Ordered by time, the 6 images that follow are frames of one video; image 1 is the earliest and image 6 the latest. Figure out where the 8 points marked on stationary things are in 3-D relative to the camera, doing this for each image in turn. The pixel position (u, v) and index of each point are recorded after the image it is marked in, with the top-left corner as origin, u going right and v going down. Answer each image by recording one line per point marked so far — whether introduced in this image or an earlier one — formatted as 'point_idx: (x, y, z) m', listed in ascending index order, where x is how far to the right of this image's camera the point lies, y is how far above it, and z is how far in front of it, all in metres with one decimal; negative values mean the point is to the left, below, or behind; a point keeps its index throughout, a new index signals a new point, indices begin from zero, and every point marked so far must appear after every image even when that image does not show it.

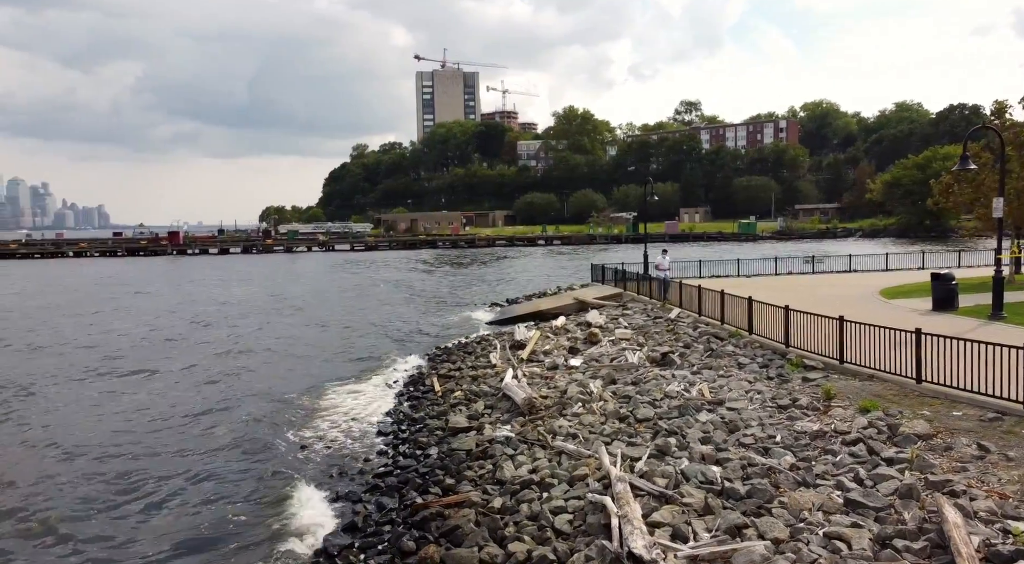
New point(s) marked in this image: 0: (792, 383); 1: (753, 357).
0: (+5.2, -1.9, +14.2) m
1: (+5.2, -1.6, +16.4) m
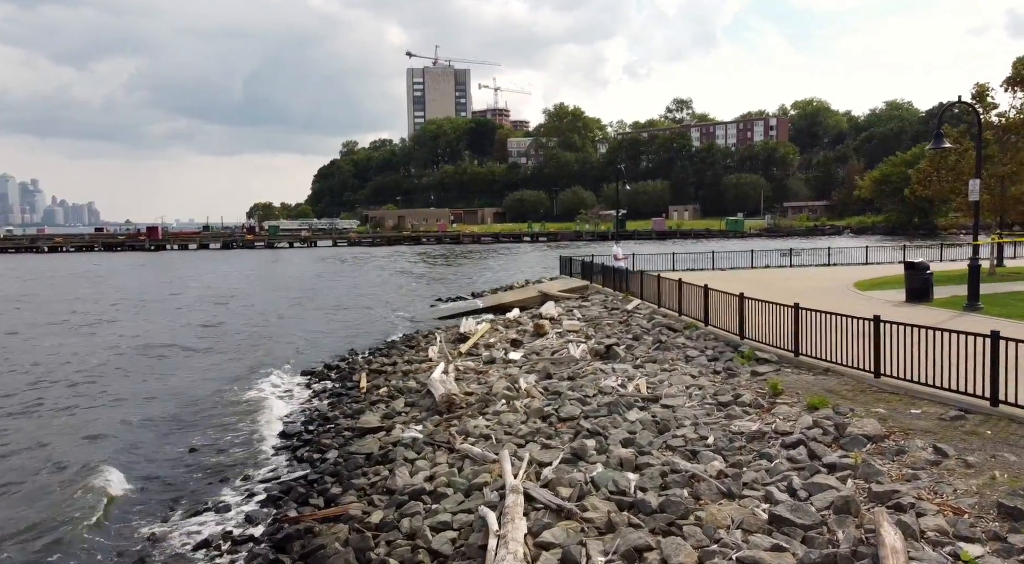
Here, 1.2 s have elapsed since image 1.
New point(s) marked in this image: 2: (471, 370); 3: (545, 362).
0: (+3.8, -1.6, +12.7) m
1: (+3.8, -1.3, +14.9) m
2: (-0.9, -1.9, +16.0) m
3: (+0.7, -1.7, +15.7) m
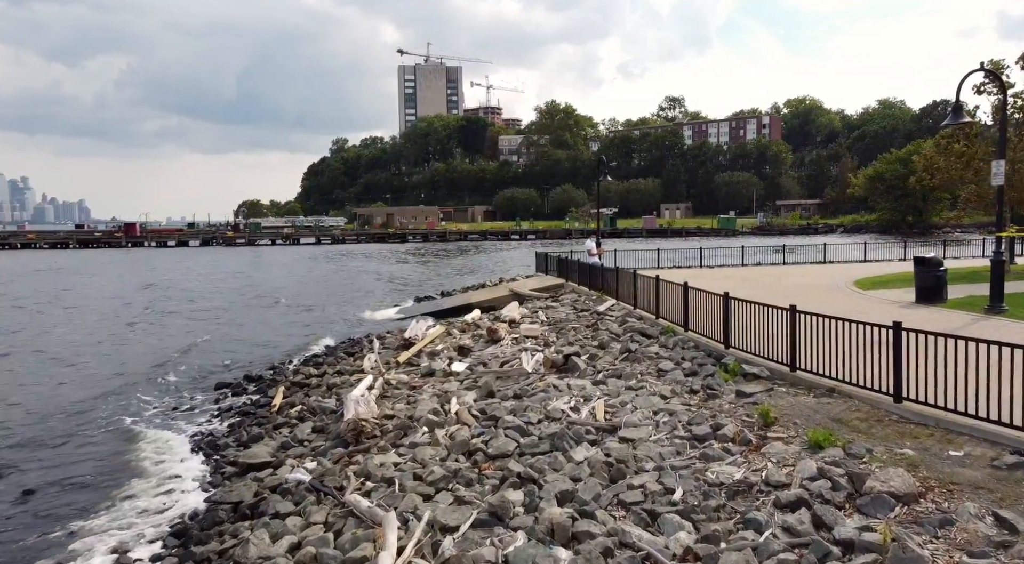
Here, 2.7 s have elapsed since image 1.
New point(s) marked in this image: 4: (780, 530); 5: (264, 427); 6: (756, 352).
0: (+2.8, -1.6, +10.0) m
1: (+2.7, -1.3, +12.3) m
2: (-1.9, -1.8, +13.3) m
3: (-0.4, -1.6, +13.0) m
4: (+2.2, -2.0, +6.3) m
5: (-4.0, -2.3, +12.3) m
6: (+3.8, -1.1, +11.8) m
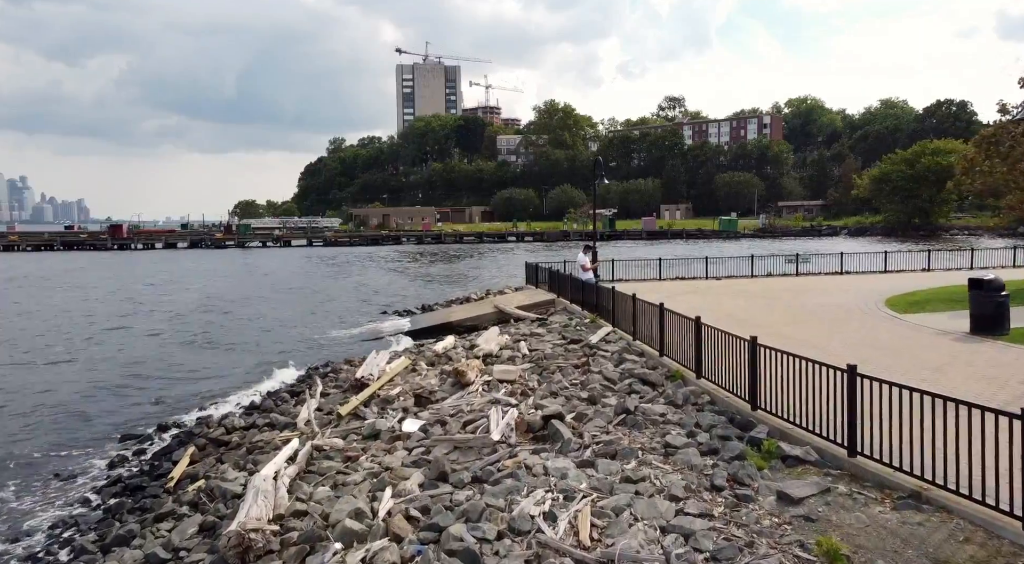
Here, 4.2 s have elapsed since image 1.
0: (+2.3, -2.1, +7.1) m
1: (+2.2, -1.8, +9.3) m
2: (-2.4, -2.3, +10.3) m
3: (-0.9, -2.1, +10.0) m
4: (+1.7, -2.6, +3.3) m
5: (-4.5, -2.9, +9.3) m
6: (+3.3, -1.6, +8.8) m
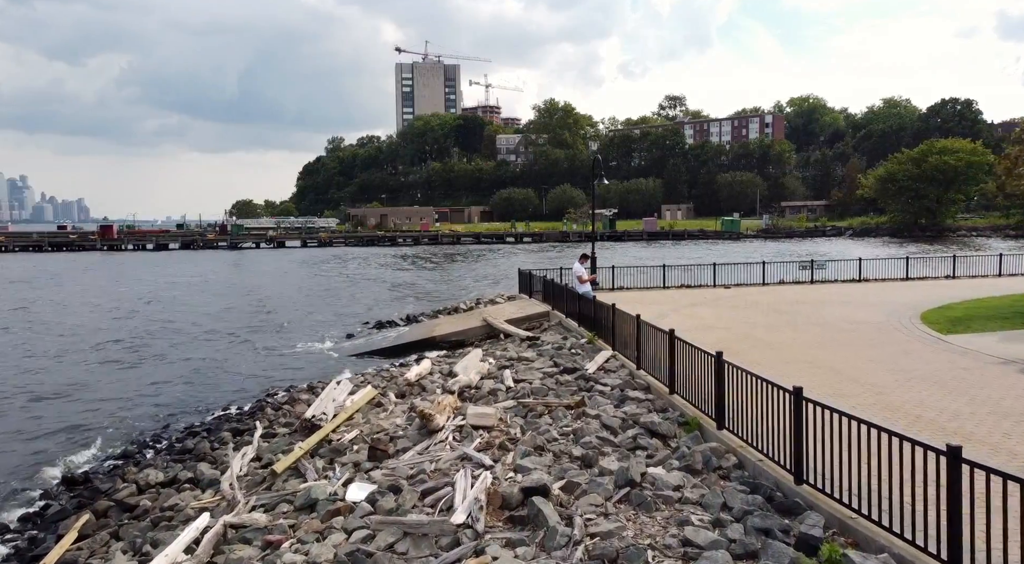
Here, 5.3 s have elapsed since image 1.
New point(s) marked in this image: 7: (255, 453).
0: (+2.0, -2.4, +4.7) m
1: (+1.9, -2.1, +6.9) m
2: (-2.7, -2.7, +8.0) m
3: (-1.2, -2.5, +7.6) m
4: (+1.4, -2.9, +0.9) m
5: (-4.8, -3.2, +7.0) m
6: (+3.0, -1.9, +6.5) m
7: (-3.8, -2.5, +11.4) m
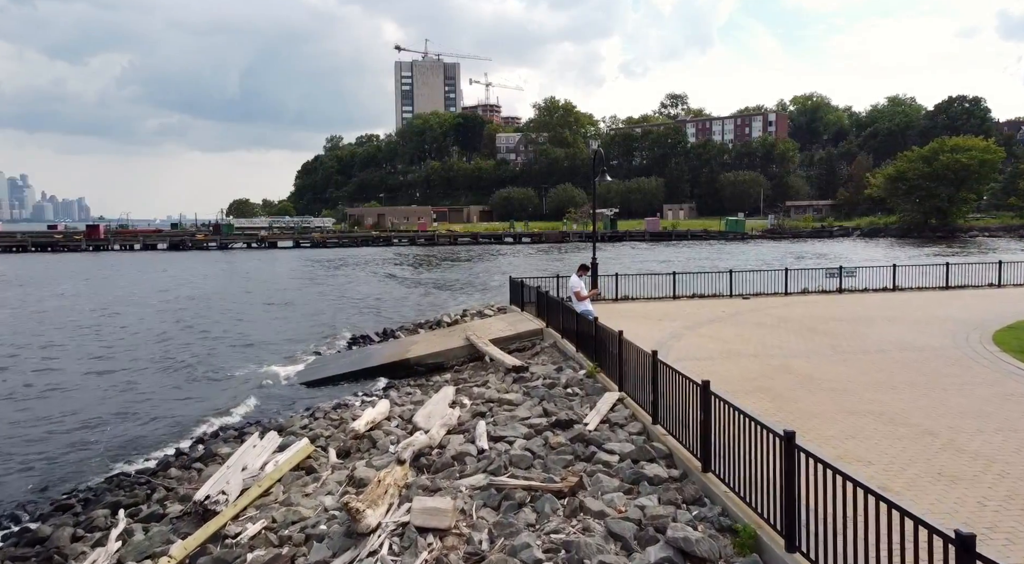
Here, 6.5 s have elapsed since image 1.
0: (+1.6, -2.8, +1.3) m
1: (+1.6, -2.5, +3.6) m
2: (-3.1, -3.0, +4.6) m
3: (-1.5, -2.8, +4.3) m
4: (+1.1, -3.2, -2.4) m
5: (-5.2, -3.5, +3.7) m
6: (+2.7, -2.3, +3.1) m
7: (-4.1, -2.8, +8.0) m
